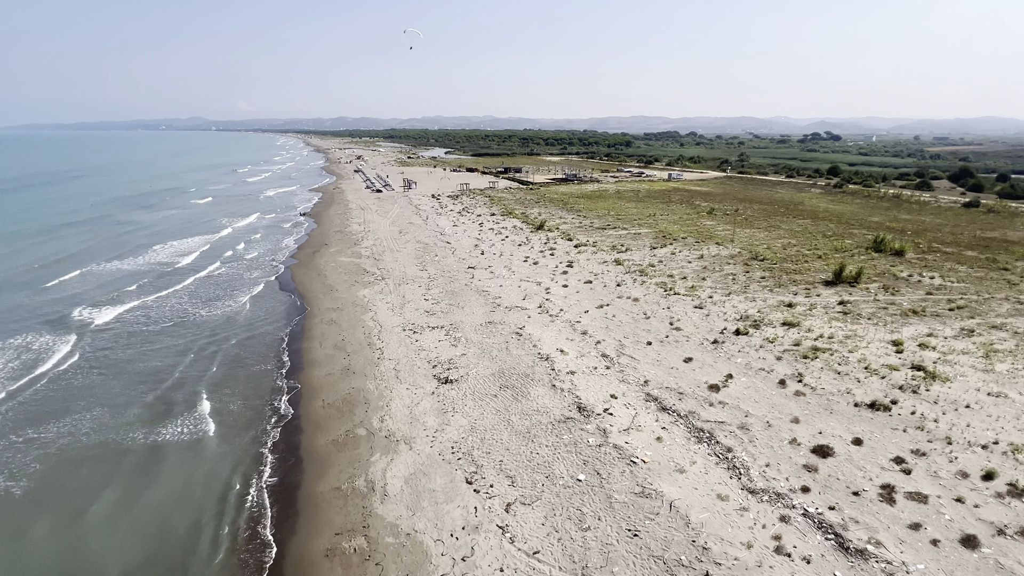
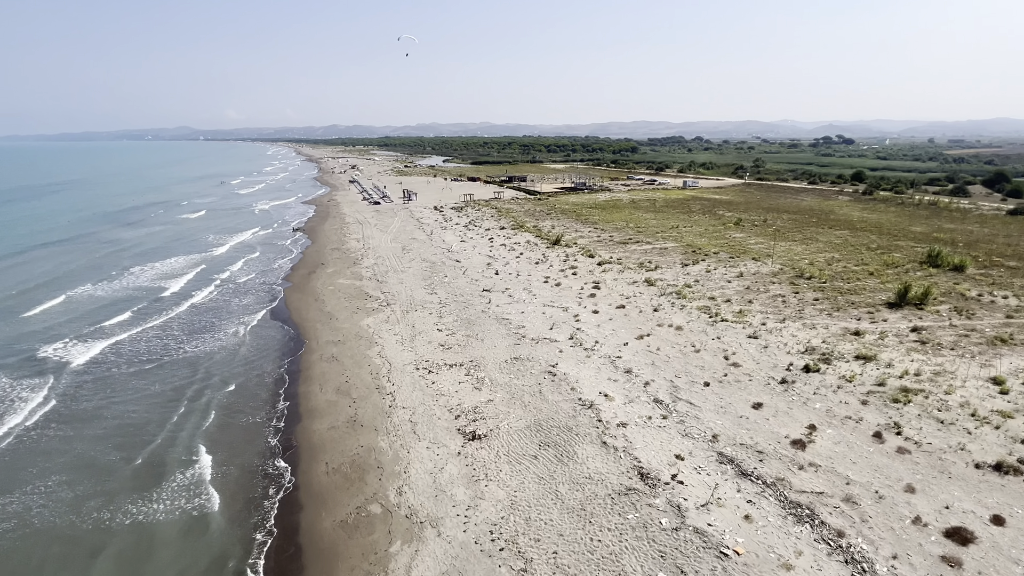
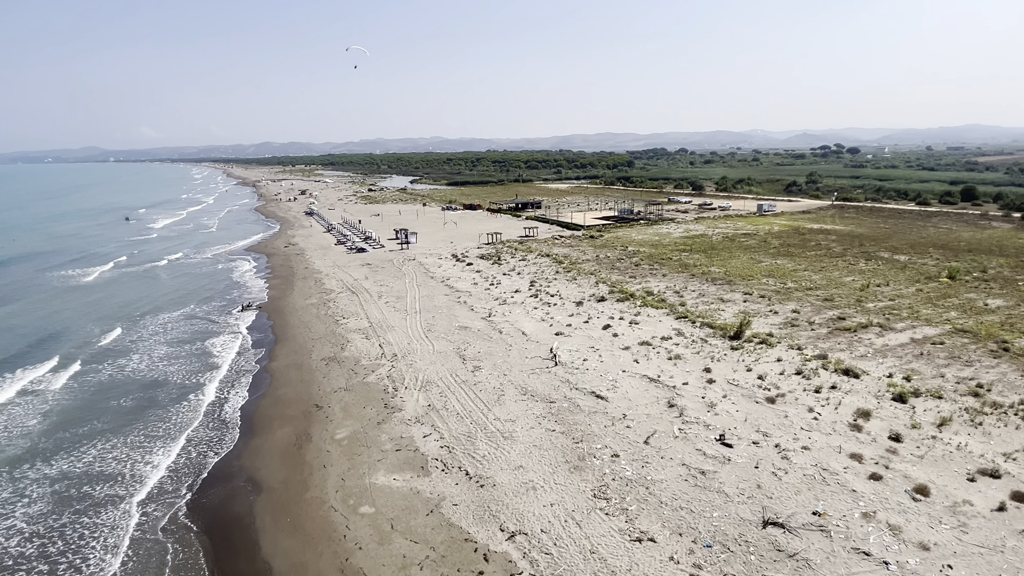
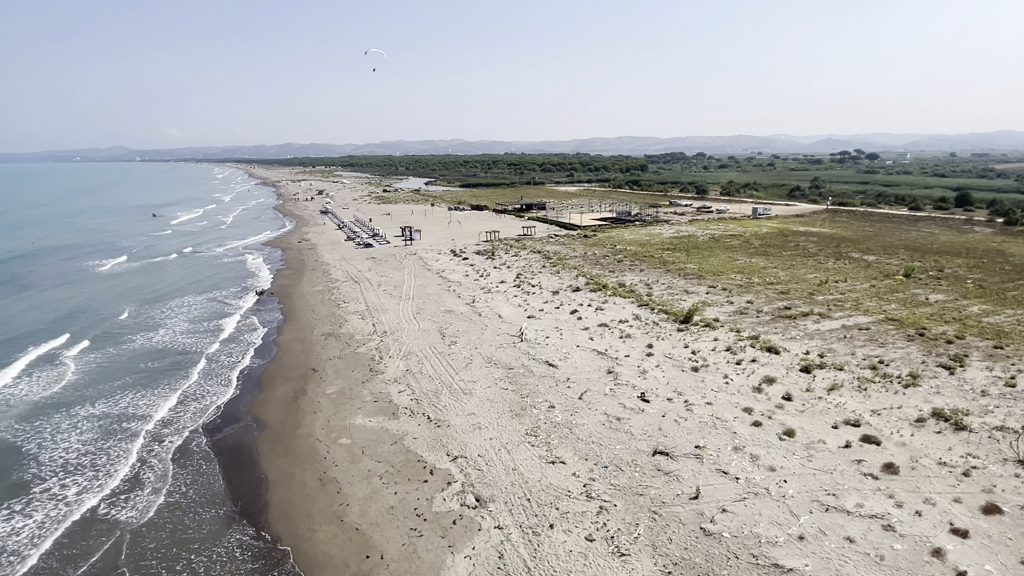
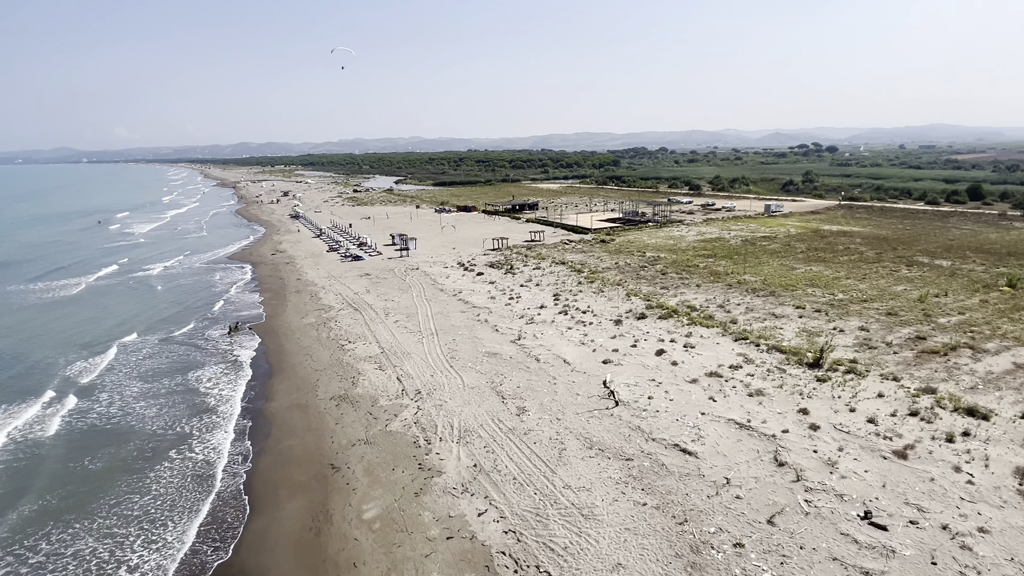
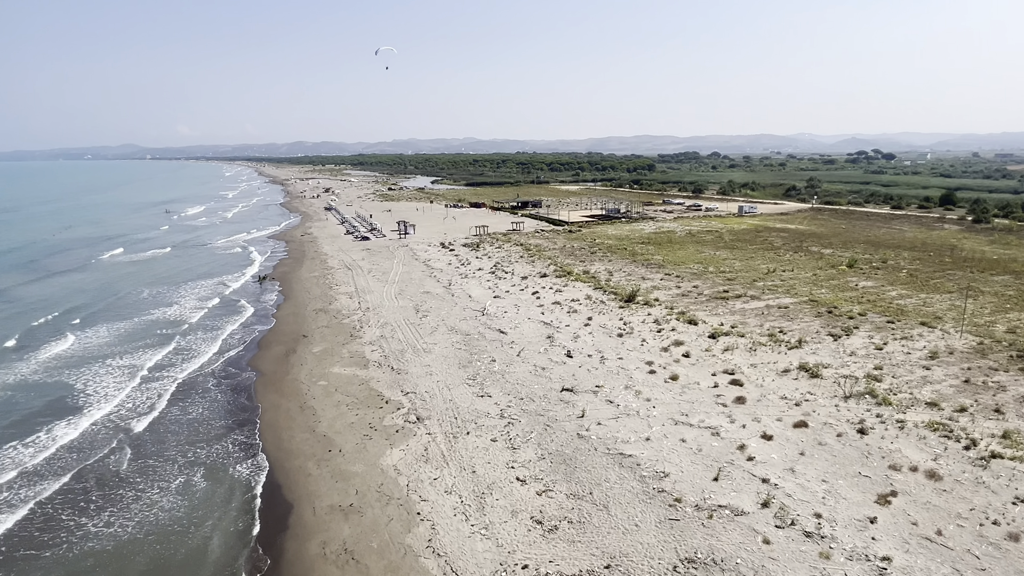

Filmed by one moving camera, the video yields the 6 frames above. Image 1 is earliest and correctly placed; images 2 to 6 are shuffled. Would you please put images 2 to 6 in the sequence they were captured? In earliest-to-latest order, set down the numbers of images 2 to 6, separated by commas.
2, 6, 4, 3, 5
